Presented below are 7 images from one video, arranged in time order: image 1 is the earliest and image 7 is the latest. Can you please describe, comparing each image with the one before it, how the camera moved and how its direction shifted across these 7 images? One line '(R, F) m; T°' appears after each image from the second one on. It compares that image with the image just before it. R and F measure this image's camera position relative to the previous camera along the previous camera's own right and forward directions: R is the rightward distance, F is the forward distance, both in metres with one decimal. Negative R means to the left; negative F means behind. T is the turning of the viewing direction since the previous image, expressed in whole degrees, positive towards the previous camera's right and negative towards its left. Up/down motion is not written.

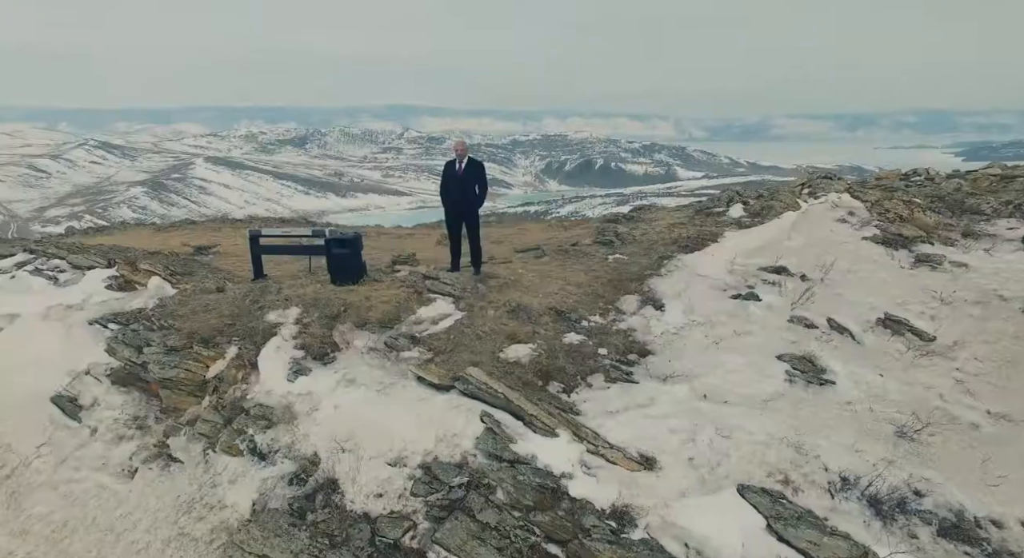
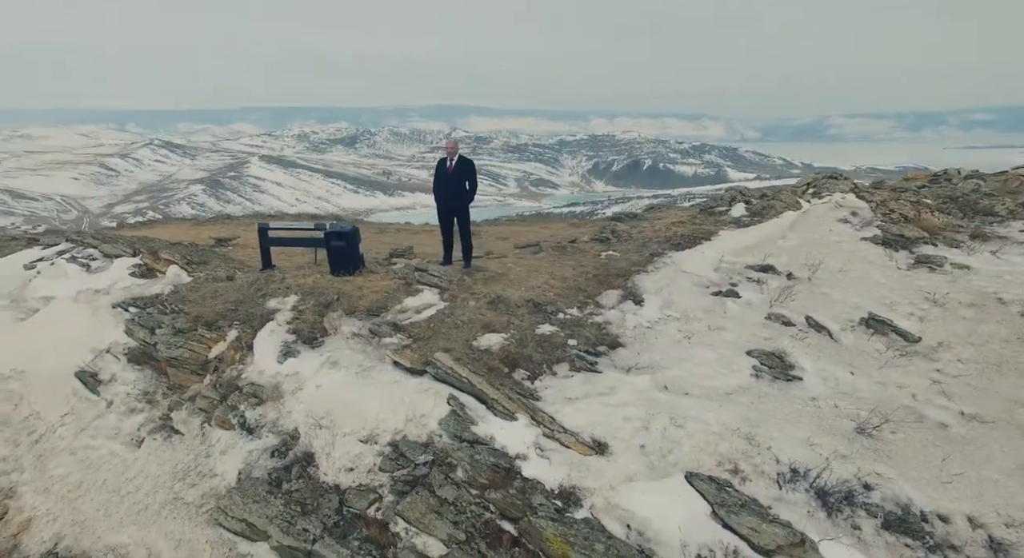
(+1.1, -0.3) m; -4°
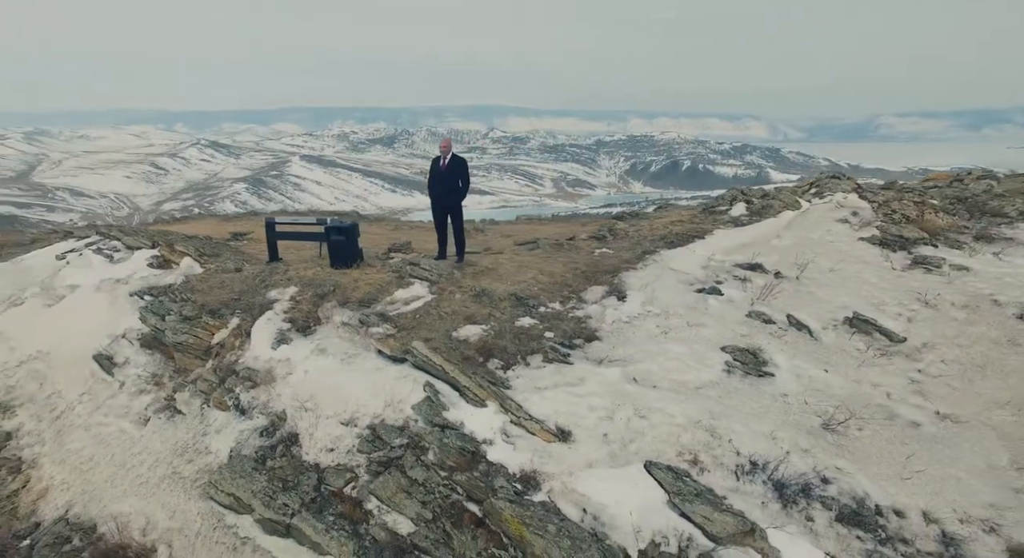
(+0.9, -0.3) m; -3°
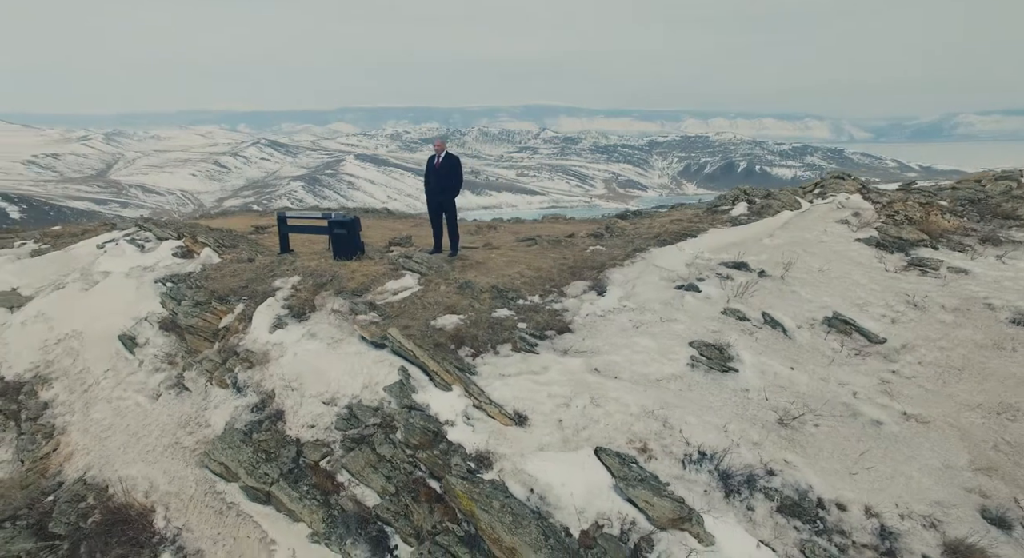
(+1.2, -0.4) m; -4°
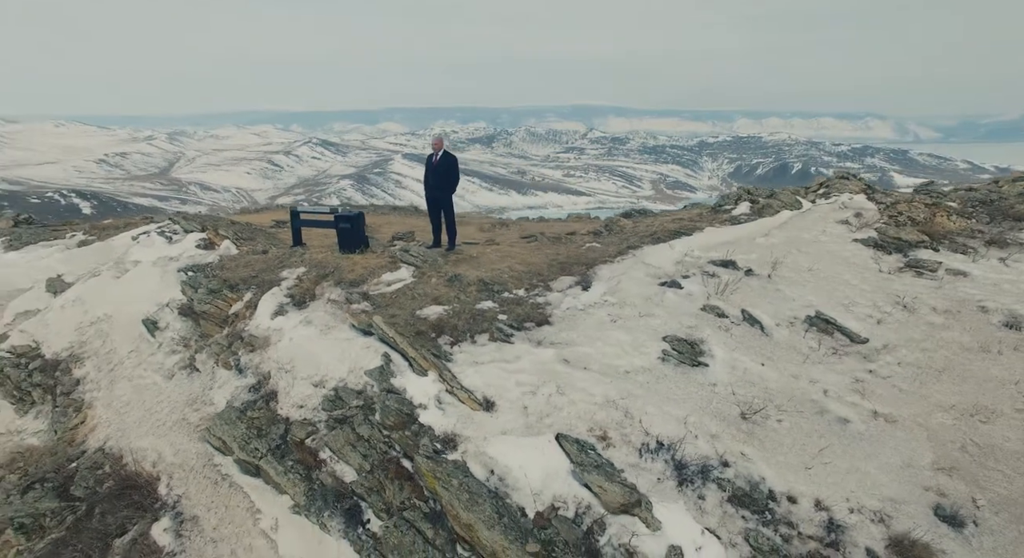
(+1.1, -0.3) m; -4°
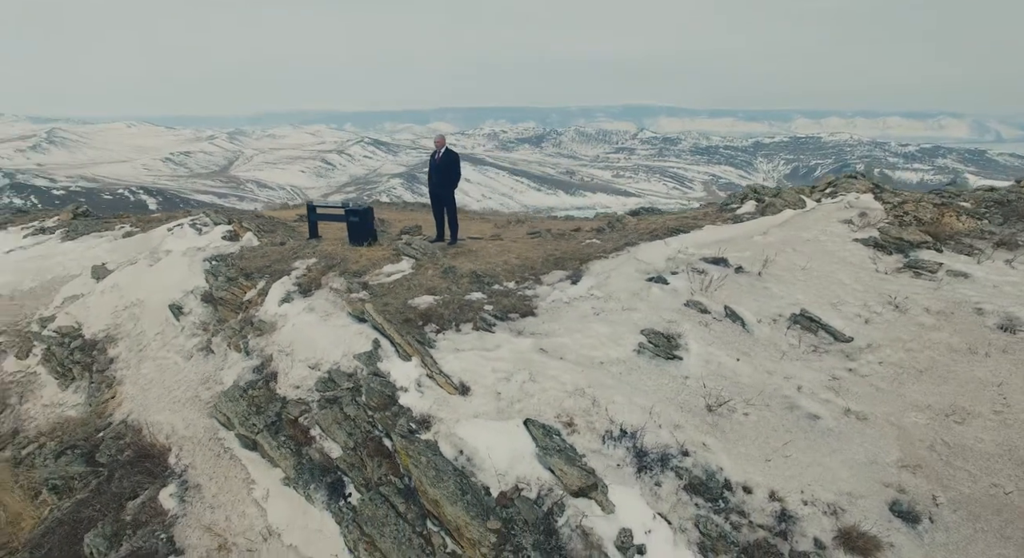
(+1.0, -0.3) m; -4°
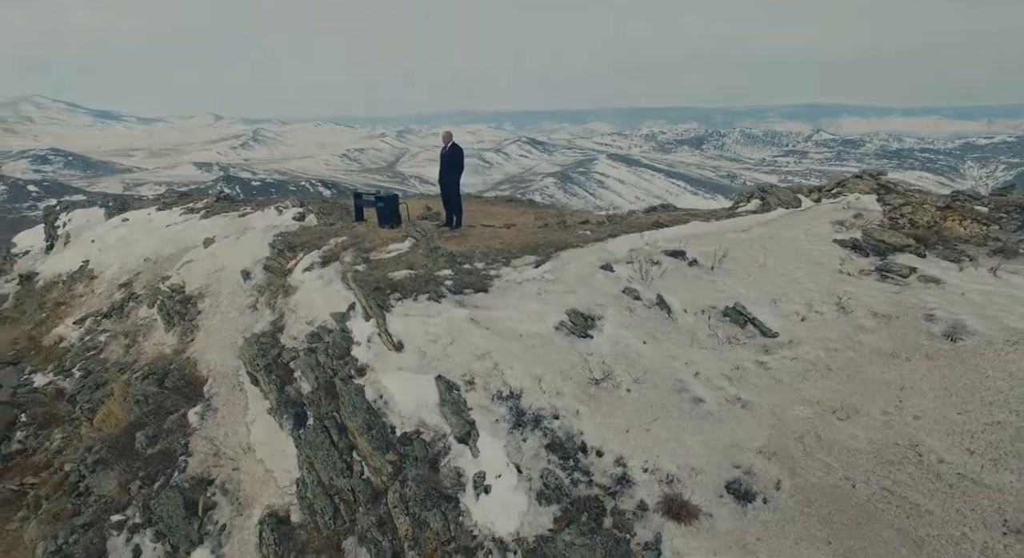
(+3.6, -0.8) m; -12°
